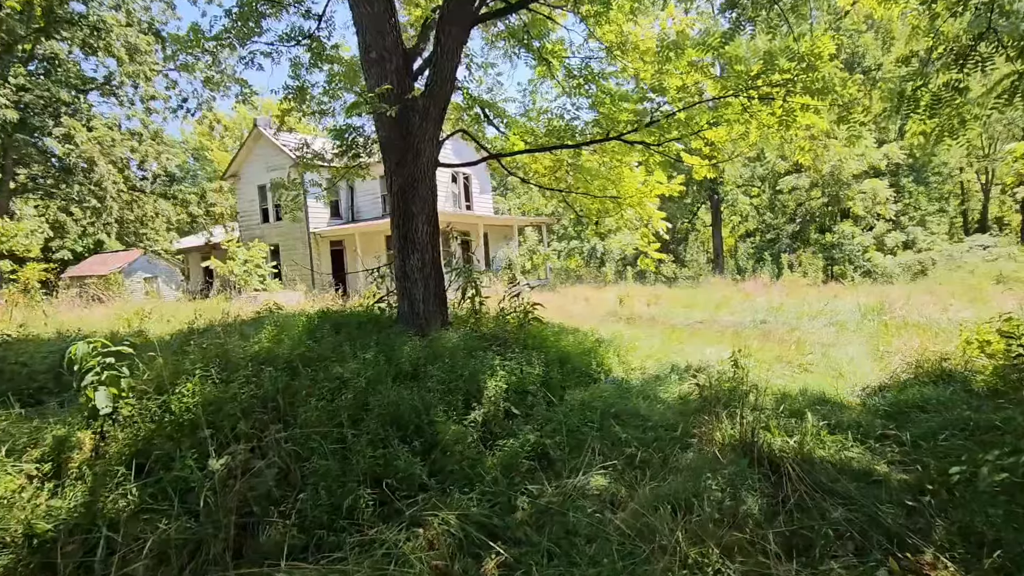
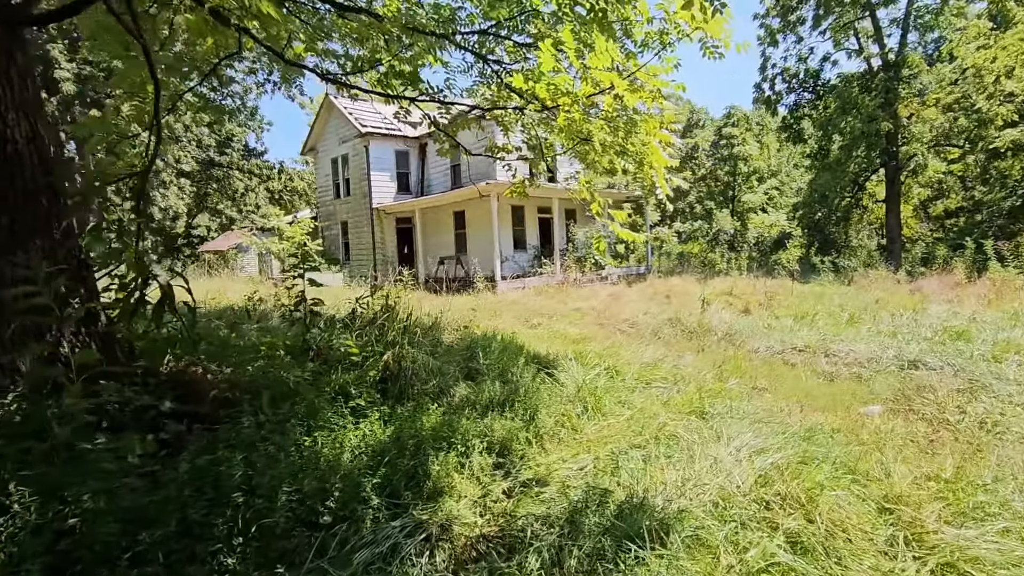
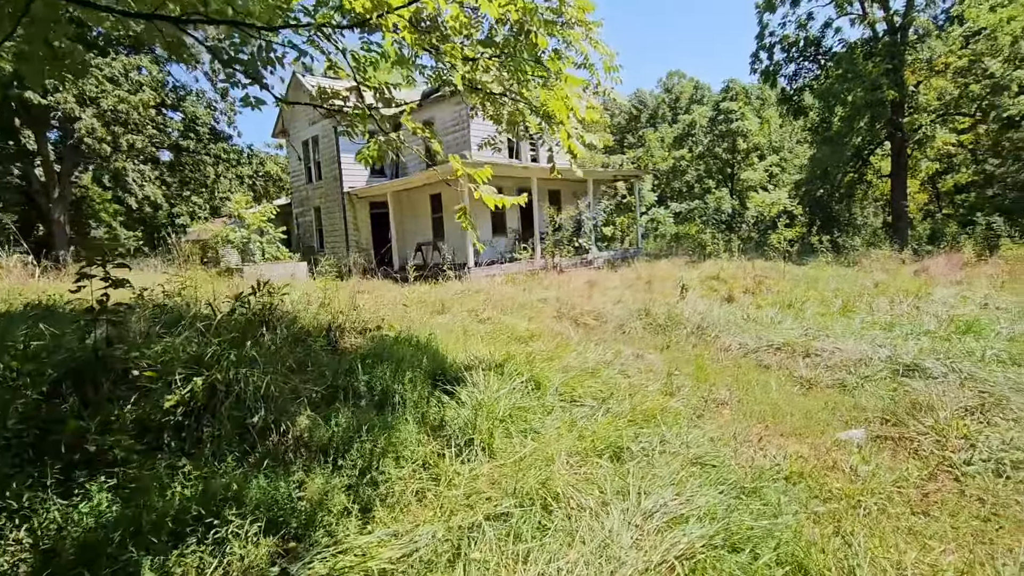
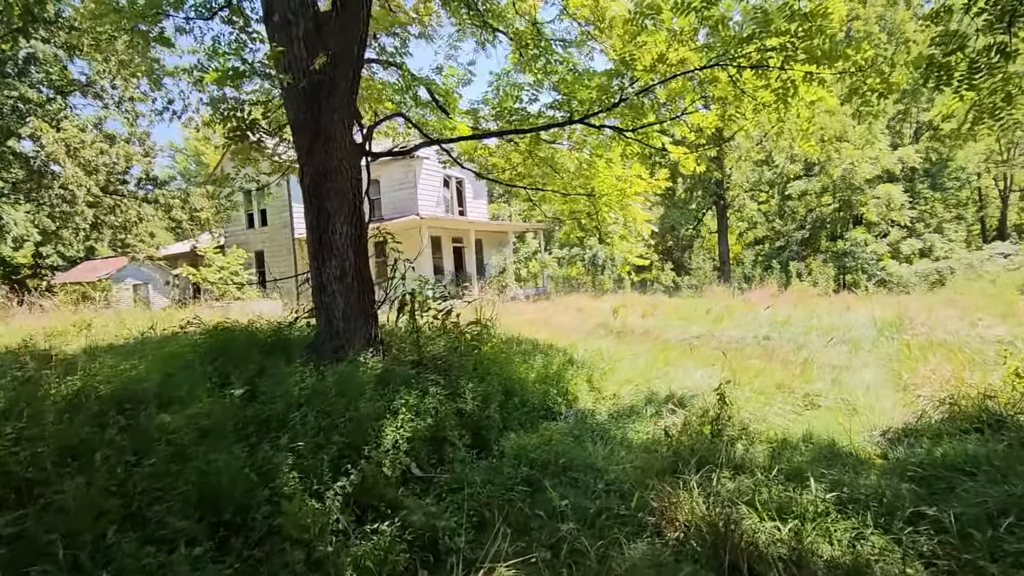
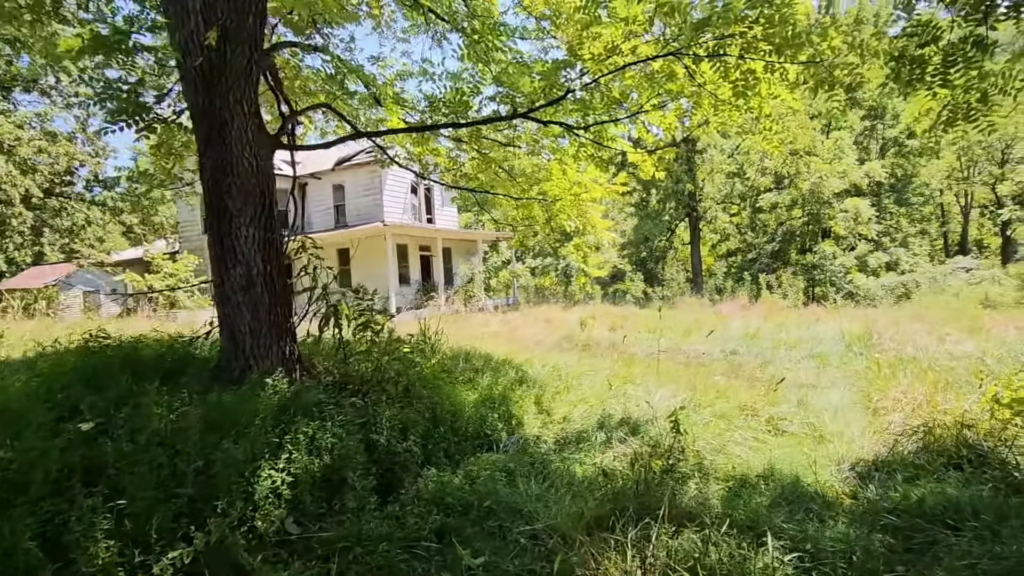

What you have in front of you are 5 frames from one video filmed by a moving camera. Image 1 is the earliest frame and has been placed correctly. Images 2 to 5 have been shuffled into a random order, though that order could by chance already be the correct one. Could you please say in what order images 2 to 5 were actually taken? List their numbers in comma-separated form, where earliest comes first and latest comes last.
4, 5, 2, 3
